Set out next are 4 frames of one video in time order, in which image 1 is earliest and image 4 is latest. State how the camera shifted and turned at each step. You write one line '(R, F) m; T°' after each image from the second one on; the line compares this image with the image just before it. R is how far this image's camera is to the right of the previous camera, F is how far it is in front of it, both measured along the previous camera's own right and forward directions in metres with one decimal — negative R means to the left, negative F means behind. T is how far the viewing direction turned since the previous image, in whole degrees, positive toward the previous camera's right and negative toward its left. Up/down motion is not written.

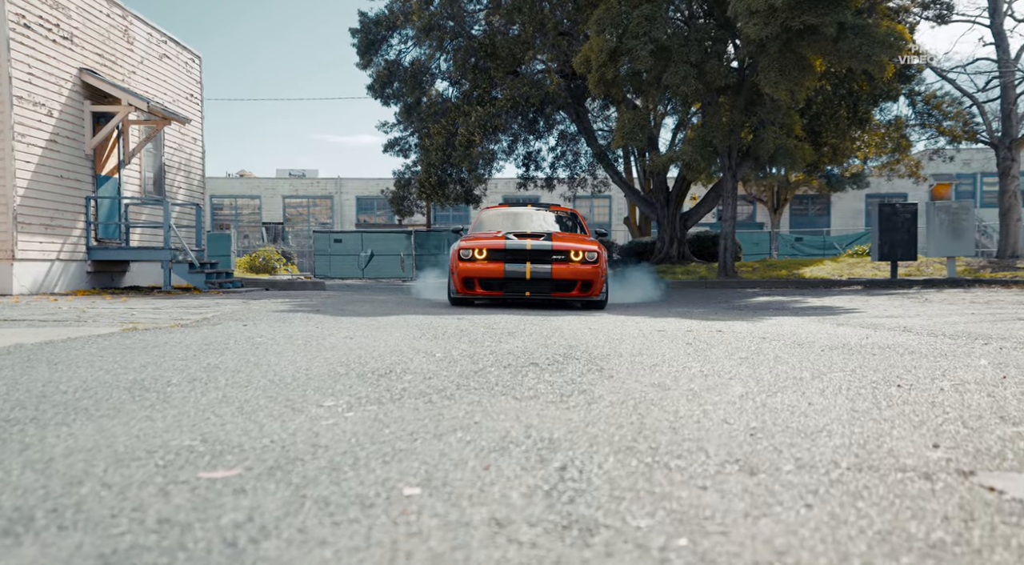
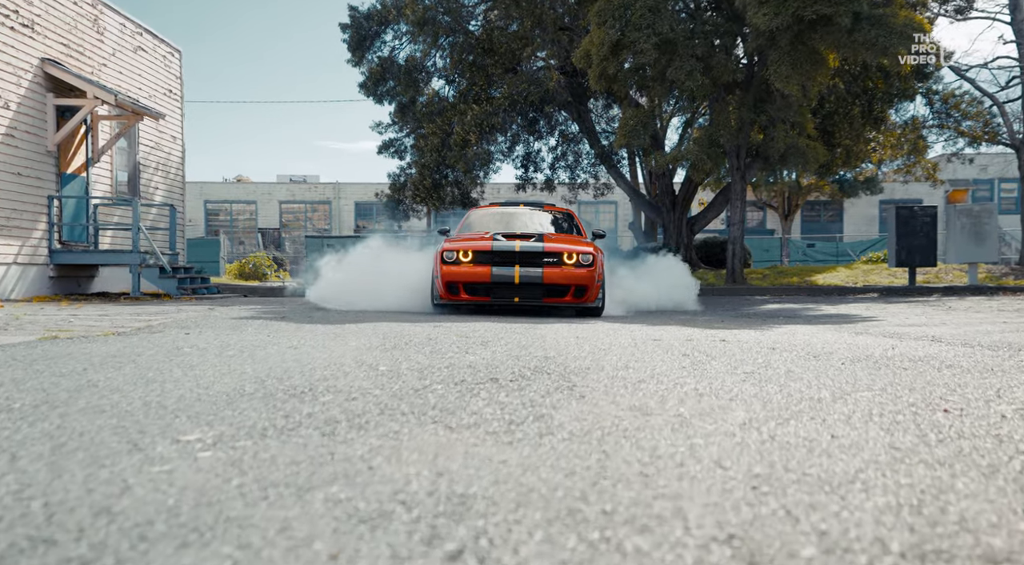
(+0.3, +0.9) m; -1°
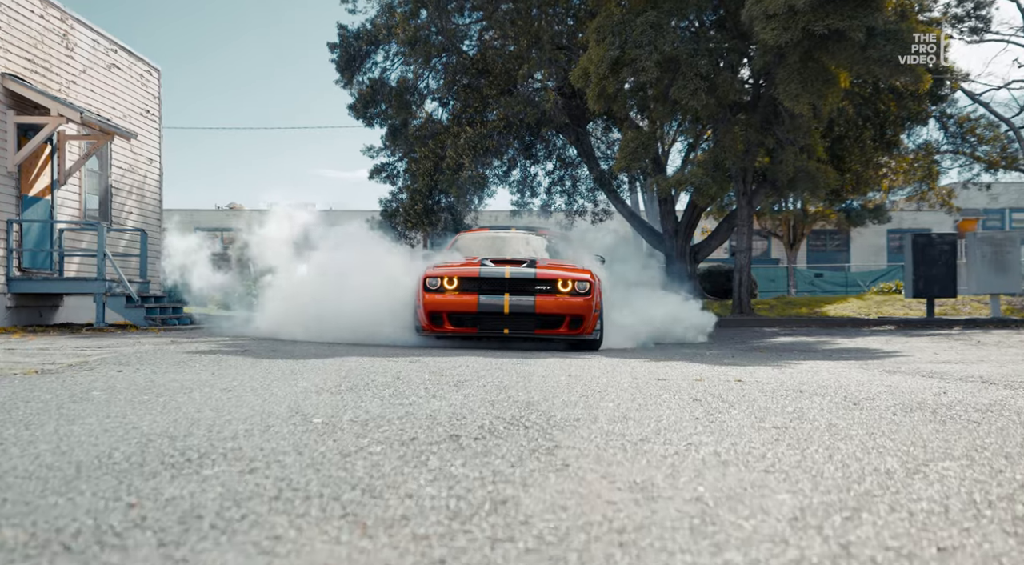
(+0.1, +0.9) m; 0°
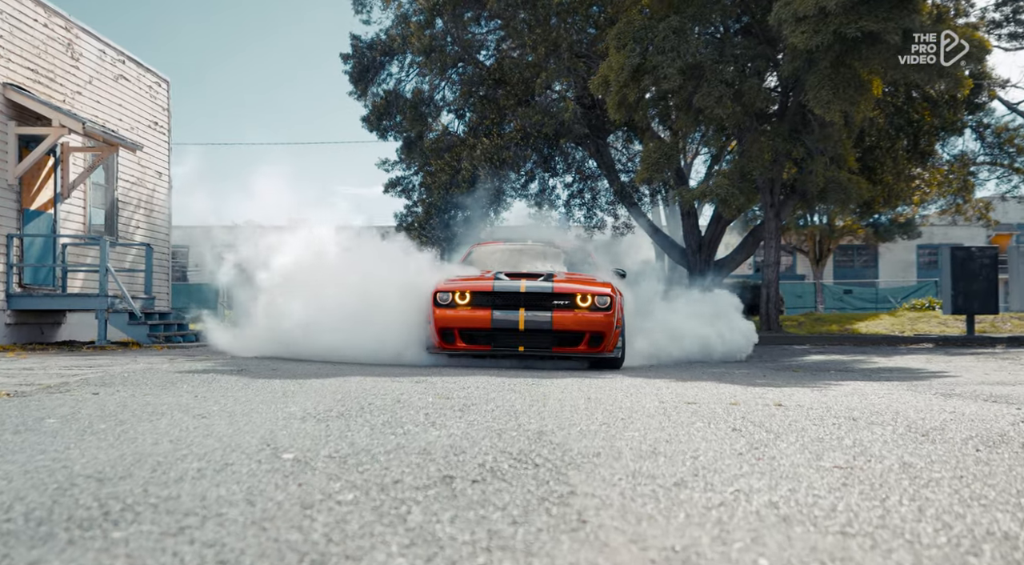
(0.0, +0.6) m; -1°
